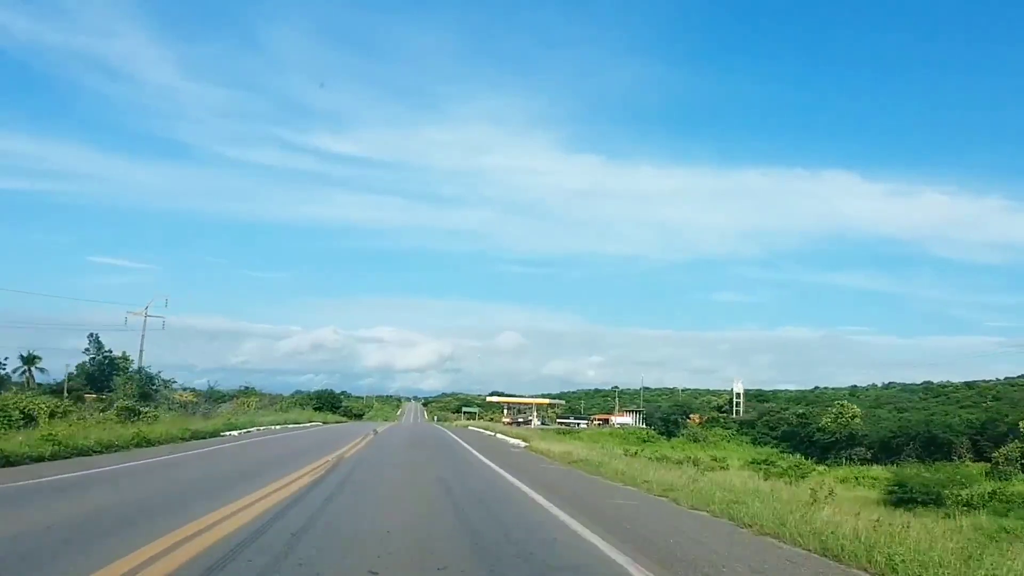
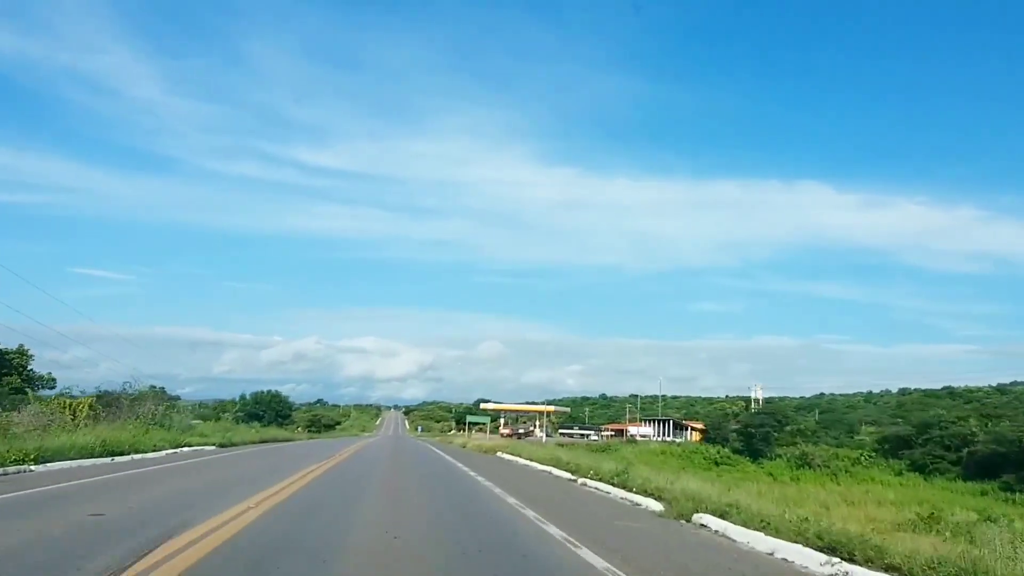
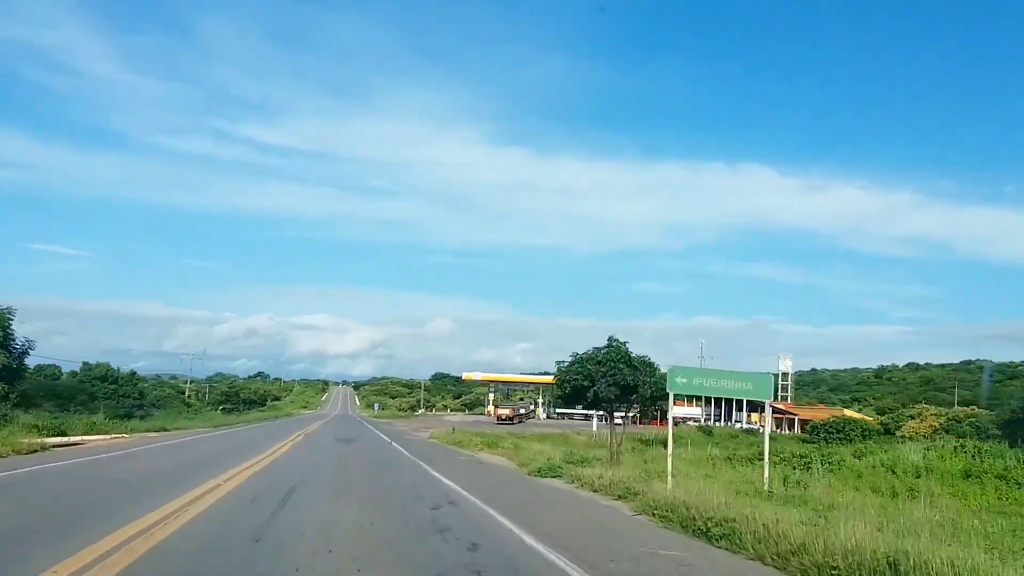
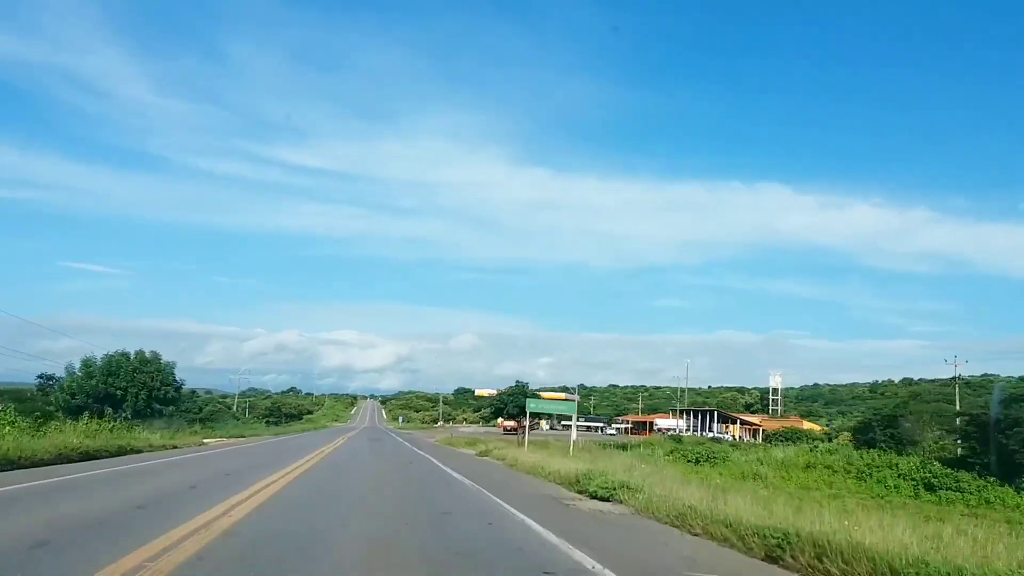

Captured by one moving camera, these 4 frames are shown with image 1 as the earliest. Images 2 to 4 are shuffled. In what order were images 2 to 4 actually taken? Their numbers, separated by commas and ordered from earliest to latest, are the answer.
2, 4, 3
